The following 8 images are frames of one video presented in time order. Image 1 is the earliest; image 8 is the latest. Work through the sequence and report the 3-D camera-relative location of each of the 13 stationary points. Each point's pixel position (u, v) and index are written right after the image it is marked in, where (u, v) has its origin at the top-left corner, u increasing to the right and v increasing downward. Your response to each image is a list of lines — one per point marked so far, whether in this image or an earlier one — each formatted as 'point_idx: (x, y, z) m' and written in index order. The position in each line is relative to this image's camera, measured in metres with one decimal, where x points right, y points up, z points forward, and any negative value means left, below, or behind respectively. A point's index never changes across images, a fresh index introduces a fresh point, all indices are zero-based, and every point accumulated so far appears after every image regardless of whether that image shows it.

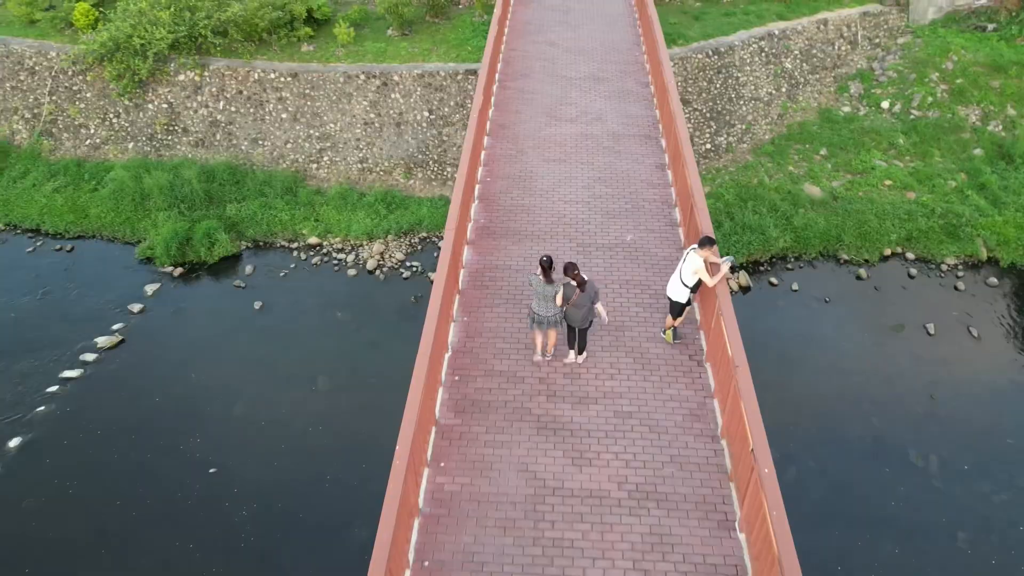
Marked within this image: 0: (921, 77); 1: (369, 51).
0: (+8.7, +4.5, +15.8) m
1: (-3.0, +5.0, +15.6) m
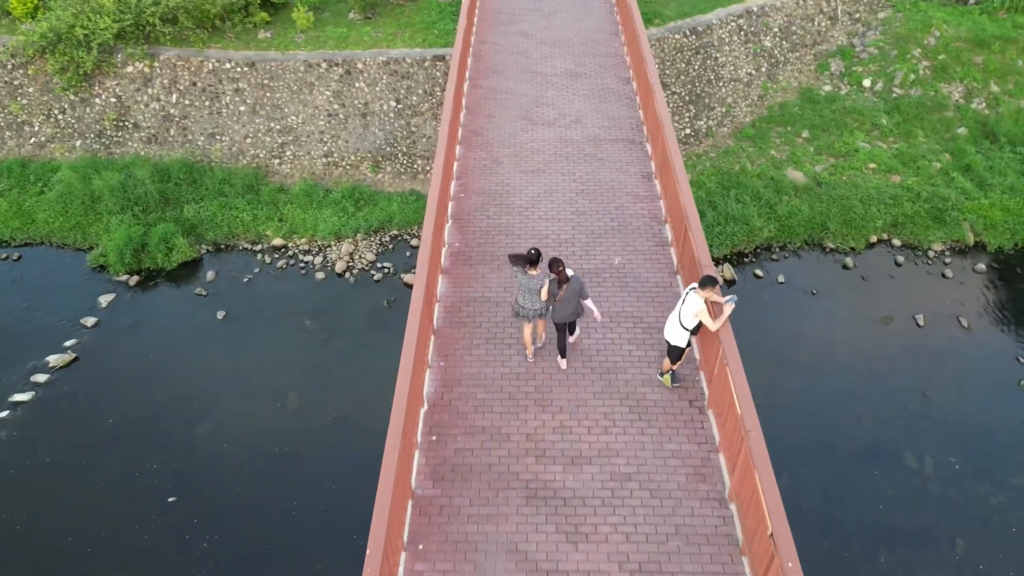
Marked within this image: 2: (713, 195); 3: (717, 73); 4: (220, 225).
0: (+8.1, +4.9, +15.4) m
1: (-3.6, +5.0, +14.8) m
2: (+3.6, +1.6, +13.3) m
3: (+4.1, +4.3, +15.0) m
4: (-5.1, +1.1, +13.1) m
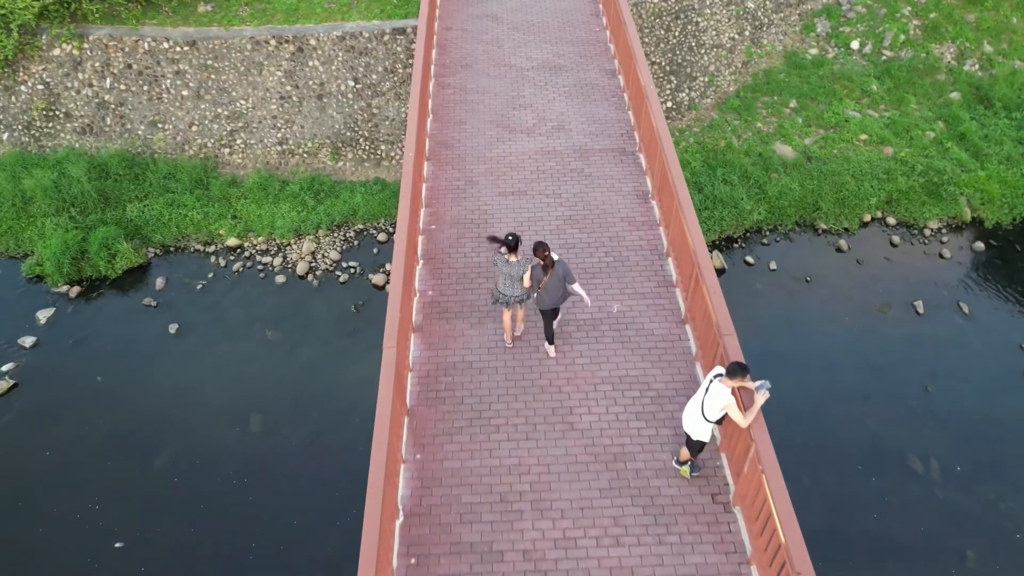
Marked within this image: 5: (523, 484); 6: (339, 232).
0: (+7.4, +5.4, +14.5) m
1: (-4.2, +5.1, +13.5) m
2: (+3.1, +1.9, +12.5) m
3: (+3.5, +4.7, +14.1) m
4: (-5.6, +1.0, +12.0) m
5: (+0.1, -1.1, +4.4) m
6: (-2.8, +0.9, +12.2) m
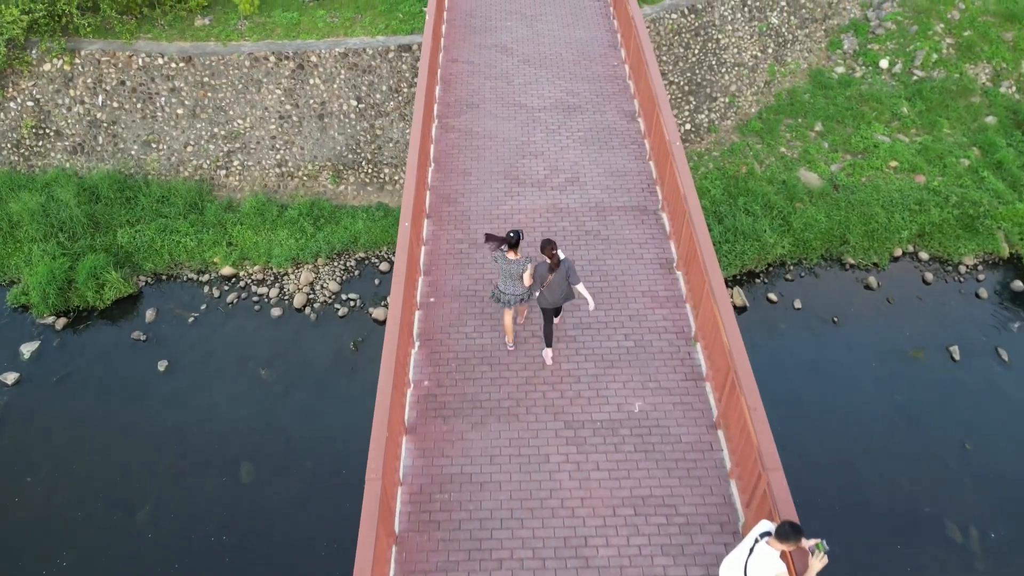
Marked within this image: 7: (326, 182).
0: (+7.6, +4.8, +13.8) m
1: (-4.0, +4.6, +12.9) m
2: (+3.3, +1.3, +11.9) m
3: (+3.7, +4.1, +13.4) m
4: (-5.4, +0.5, +11.5) m
5: (+0.1, -1.7, +3.8) m
6: (-2.7, +0.4, +11.6) m
7: (-3.1, +1.8, +12.3) m
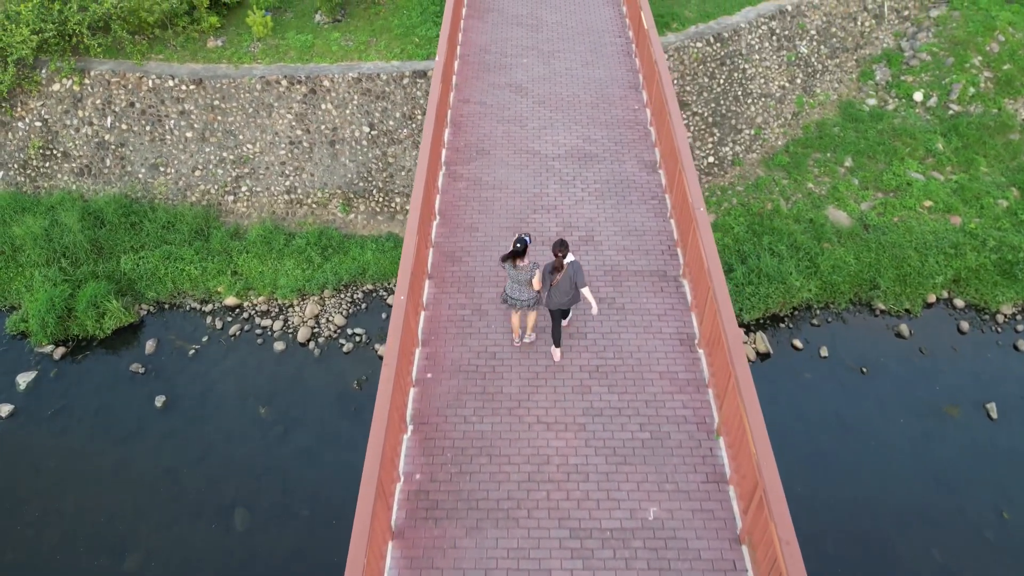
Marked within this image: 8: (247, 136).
0: (+8.0, +4.0, +13.2) m
1: (-3.7, +4.1, +12.6) m
2: (+3.5, +0.7, +11.4) m
3: (+4.0, +3.5, +12.9) m
4: (-5.2, +0.1, +11.1) m
5: (0.0, -2.2, +3.4) m
6: (-2.5, -0.1, +11.2) m
7: (-2.8, +1.3, +12.0) m
8: (-4.3, +2.5, +12.1) m
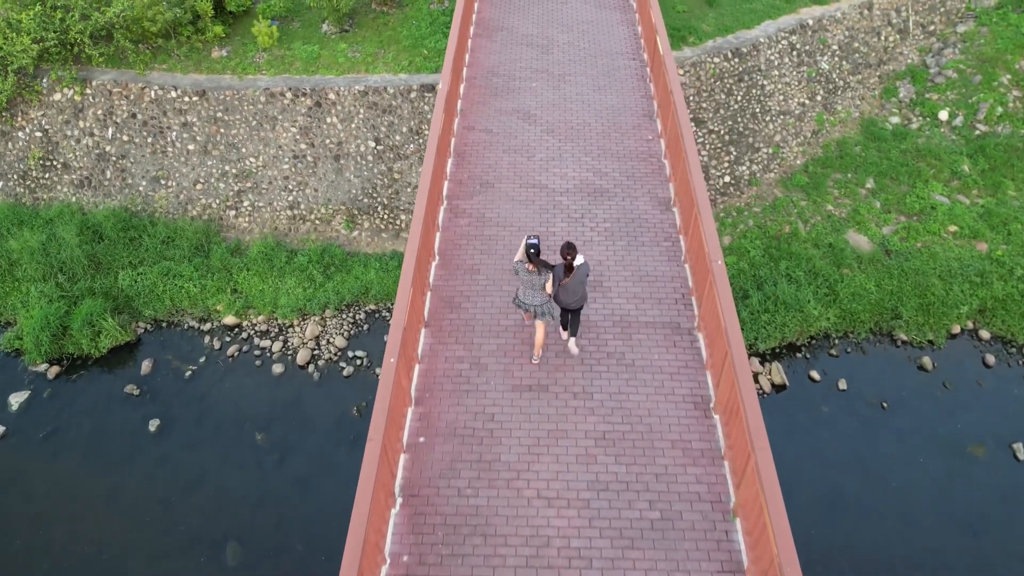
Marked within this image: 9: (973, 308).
0: (+8.2, +3.6, +12.7) m
1: (-3.5, +3.8, +12.3) m
2: (+3.6, +0.3, +11.0) m
3: (+4.2, +3.1, +12.5) m
4: (-5.1, -0.2, +10.9) m
5: (0.0, -2.5, +3.0) m
6: (-2.4, -0.4, +10.9) m
7: (-2.7, +1.0, +11.7) m
8: (-4.2, +2.2, +11.8) m
9: (+6.5, -0.3, +10.4) m
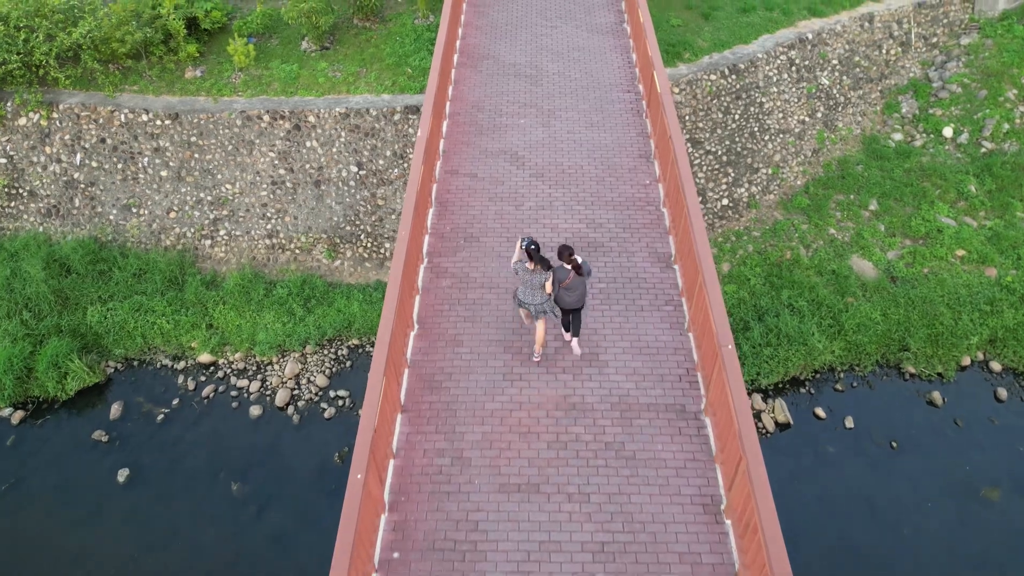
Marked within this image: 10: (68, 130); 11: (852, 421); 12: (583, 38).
0: (+8.0, +3.2, +12.3) m
1: (-3.7, +3.3, +11.7) m
2: (+3.5, -0.1, +10.5) m
3: (+4.0, +2.7, +12.0) m
4: (-5.3, -0.7, +10.3) m
5: (-0.1, -3.0, +2.5) m
6: (-2.5, -0.9, +10.3) m
7: (-2.9, +0.5, +11.1) m
8: (-4.3, +1.7, +11.3) m
9: (+6.3, -0.7, +10.0) m
10: (-6.7, +2.4, +11.3) m
11: (+4.3, -1.7, +9.5) m
12: (+0.8, +2.8, +8.2) m
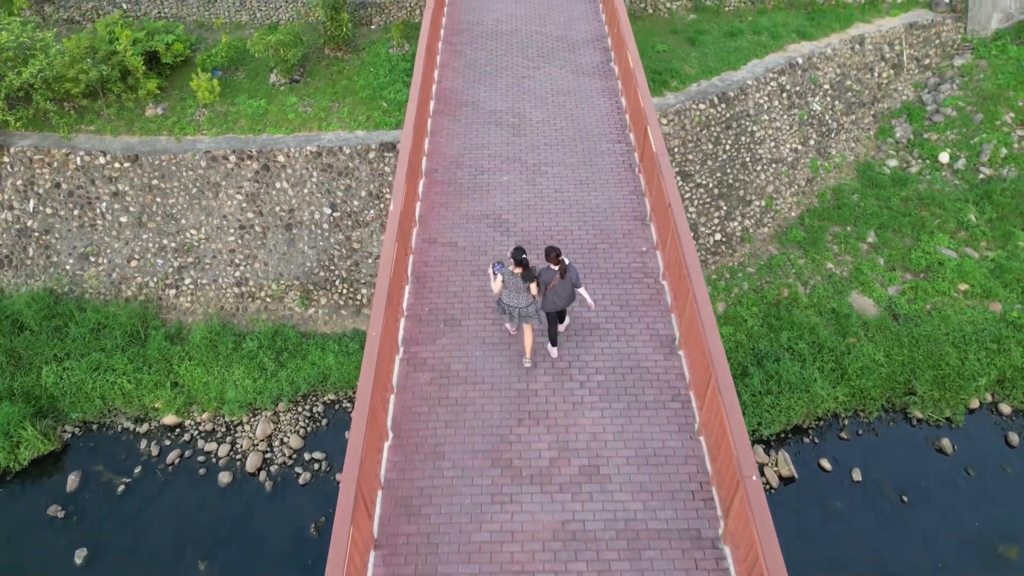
0: (+7.7, +2.7, +11.9) m
1: (-4.0, +2.6, +11.1) m
2: (+3.3, -0.7, +10.0) m
3: (+3.7, +2.1, +11.5) m
4: (-5.5, -1.4, +9.6) m
5: (0.0, -3.6, +1.9) m
6: (-2.7, -1.5, +9.7) m
7: (-3.1, -0.2, +10.5) m
8: (-4.6, +1.0, +10.6) m
9: (+6.2, -1.2, +9.5) m
10: (-7.0, +1.6, +10.6) m
11: (+4.2, -2.2, +9.0) m
12: (+0.6, +2.2, +7.7) m
